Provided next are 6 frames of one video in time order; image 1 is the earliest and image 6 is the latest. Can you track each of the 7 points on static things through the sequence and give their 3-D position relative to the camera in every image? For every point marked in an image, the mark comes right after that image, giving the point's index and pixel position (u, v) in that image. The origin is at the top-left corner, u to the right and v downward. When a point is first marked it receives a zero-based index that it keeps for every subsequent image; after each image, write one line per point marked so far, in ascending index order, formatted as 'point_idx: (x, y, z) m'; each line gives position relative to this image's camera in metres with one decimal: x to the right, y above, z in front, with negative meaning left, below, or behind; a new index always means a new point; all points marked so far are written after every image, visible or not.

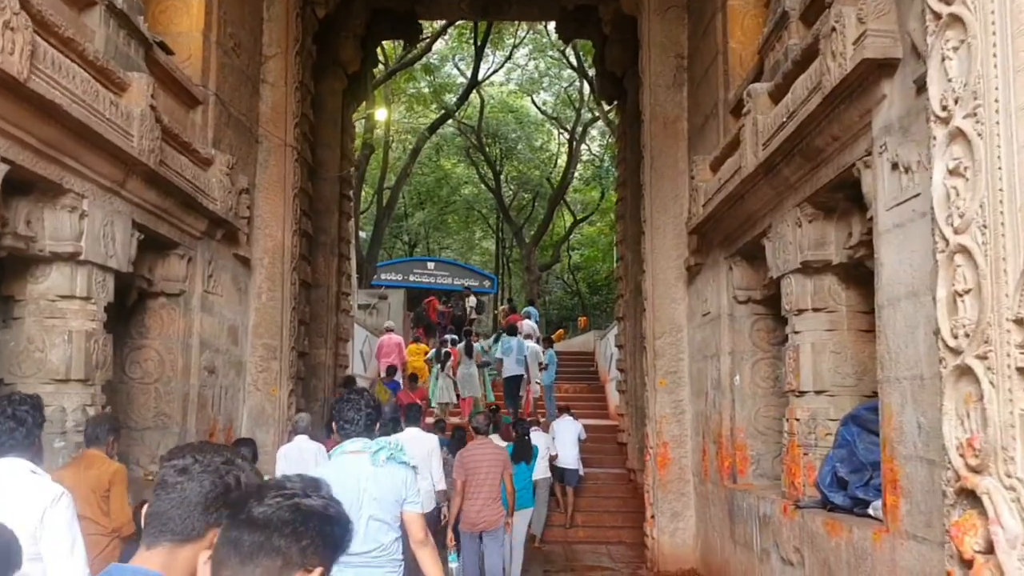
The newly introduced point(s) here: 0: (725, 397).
0: (+1.4, -0.7, +6.4) m
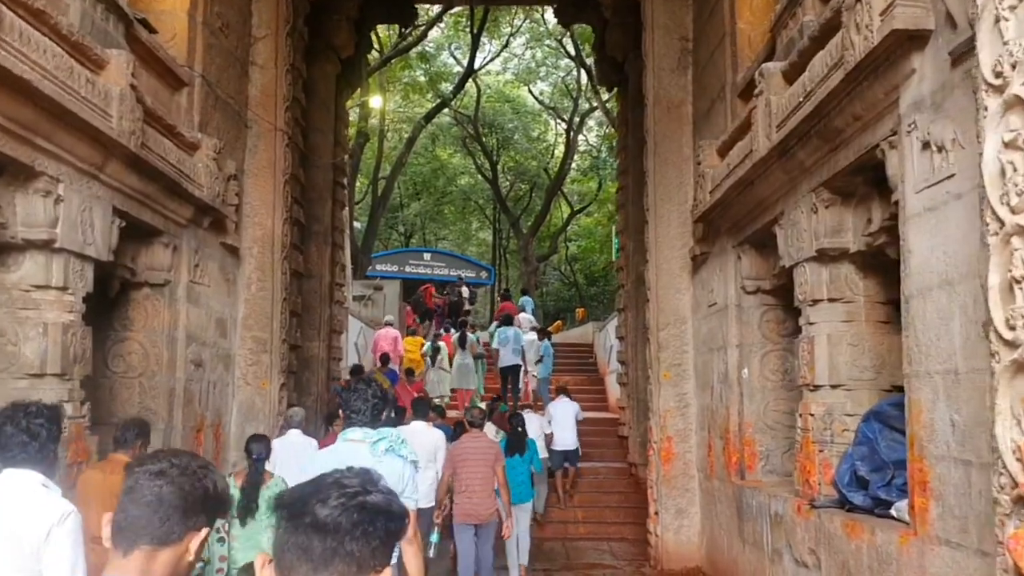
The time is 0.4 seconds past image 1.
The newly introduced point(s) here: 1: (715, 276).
0: (+1.4, -0.6, +6.2) m
1: (+1.4, +0.1, +6.6) m
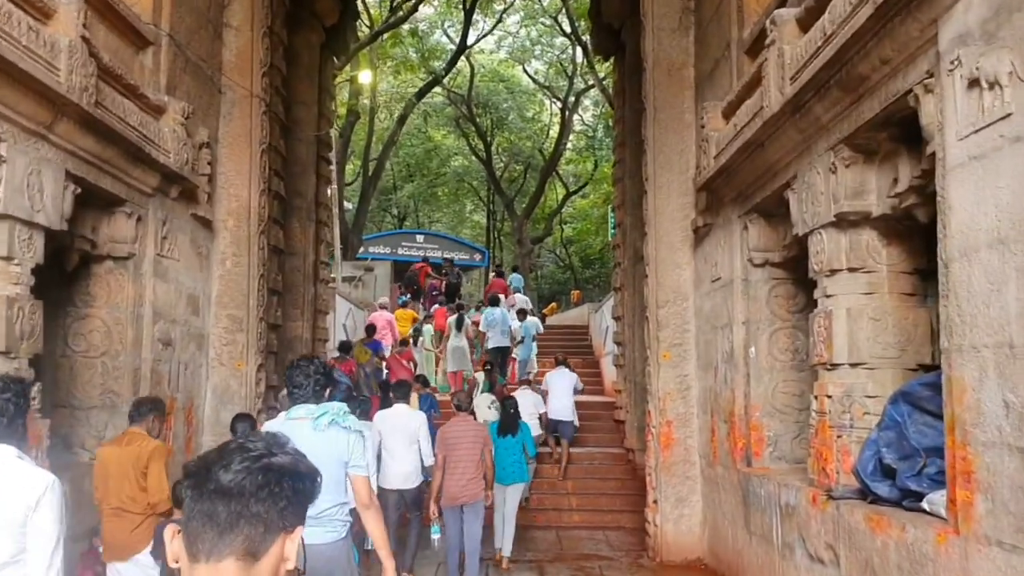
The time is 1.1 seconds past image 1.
0: (+1.3, -0.5, +5.8) m
1: (+1.3, +0.2, +6.2) m
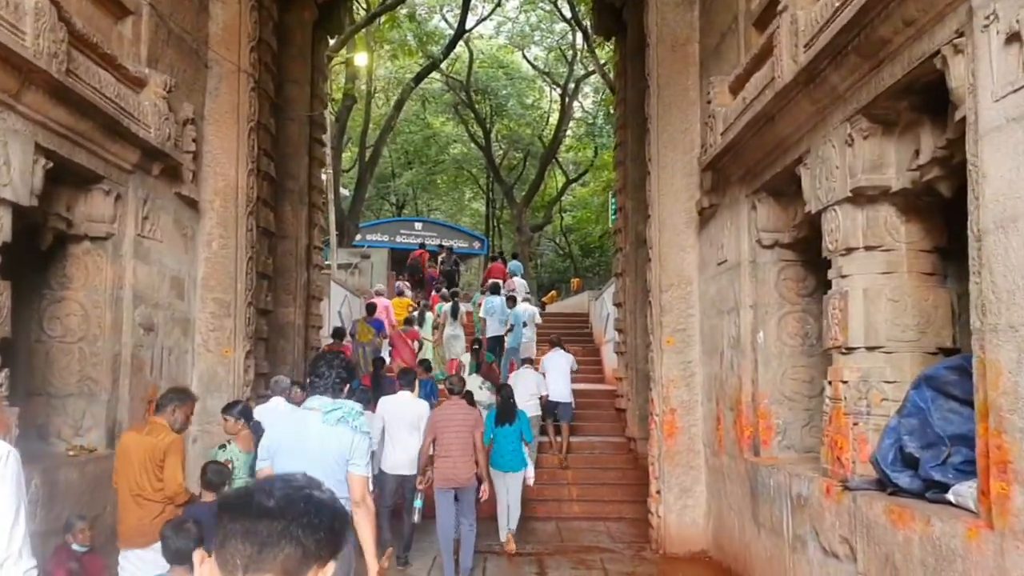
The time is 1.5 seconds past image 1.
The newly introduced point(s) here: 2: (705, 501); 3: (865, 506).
0: (+1.3, -0.4, +5.5) m
1: (+1.3, +0.4, +5.9) m
2: (+1.3, -1.4, +6.5) m
3: (+1.3, -0.8, +3.6) m
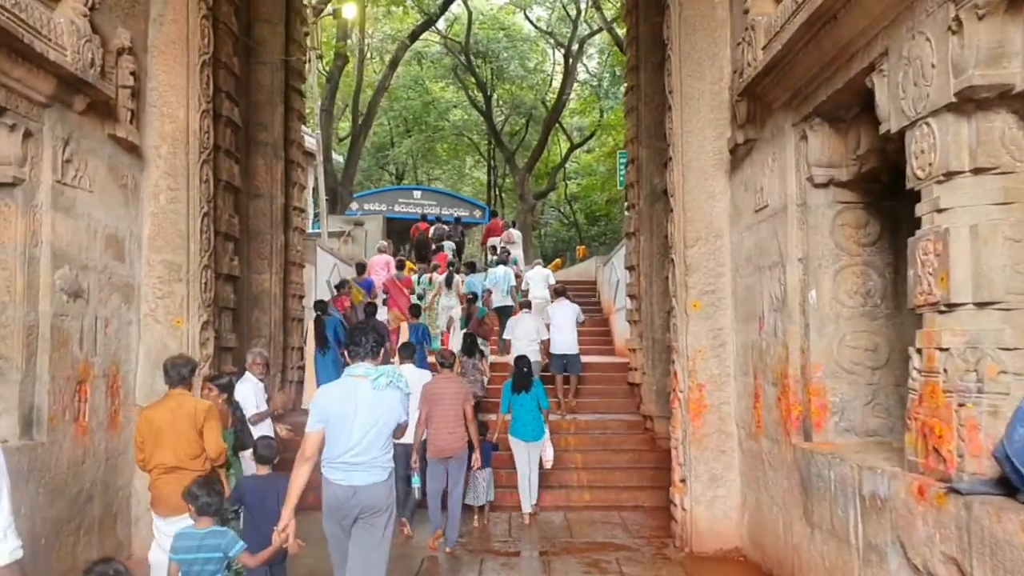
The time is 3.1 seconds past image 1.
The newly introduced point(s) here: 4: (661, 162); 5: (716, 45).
0: (+1.3, -0.2, +4.5) m
1: (+1.3, +0.6, +4.9) m
2: (+1.3, -1.1, +5.5) m
3: (+1.3, -0.6, +2.7) m
4: (+1.2, +1.0, +8.0) m
5: (+1.2, +1.4, +5.7) m
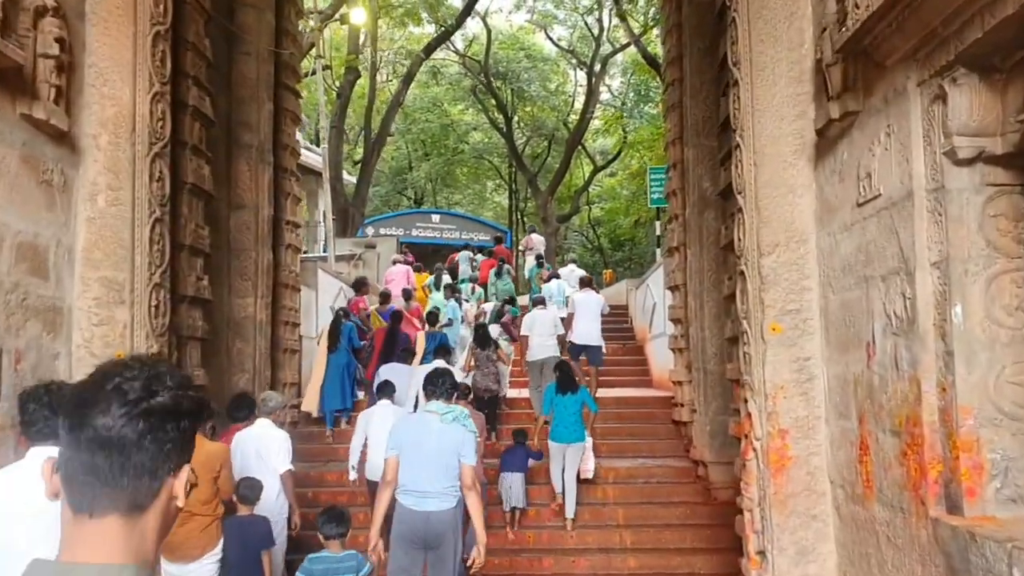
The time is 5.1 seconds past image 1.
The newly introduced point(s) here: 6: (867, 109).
0: (+1.4, -0.2, +3.3) m
1: (+1.4, +0.5, +3.7) m
2: (+1.4, -1.2, +4.3) m
3: (+1.4, -0.6, +1.4) m
4: (+1.4, +0.9, +6.8) m
5: (+1.3, +1.3, +4.5) m
6: (+1.4, +0.7, +3.8) m
